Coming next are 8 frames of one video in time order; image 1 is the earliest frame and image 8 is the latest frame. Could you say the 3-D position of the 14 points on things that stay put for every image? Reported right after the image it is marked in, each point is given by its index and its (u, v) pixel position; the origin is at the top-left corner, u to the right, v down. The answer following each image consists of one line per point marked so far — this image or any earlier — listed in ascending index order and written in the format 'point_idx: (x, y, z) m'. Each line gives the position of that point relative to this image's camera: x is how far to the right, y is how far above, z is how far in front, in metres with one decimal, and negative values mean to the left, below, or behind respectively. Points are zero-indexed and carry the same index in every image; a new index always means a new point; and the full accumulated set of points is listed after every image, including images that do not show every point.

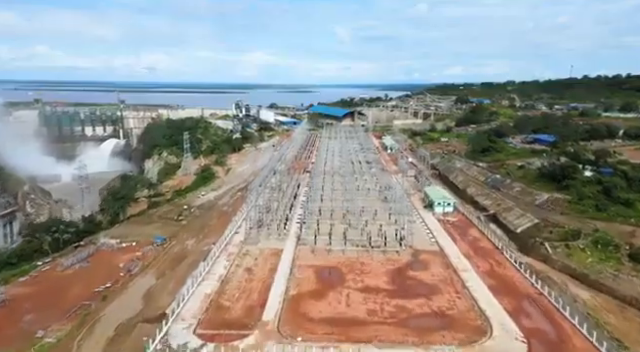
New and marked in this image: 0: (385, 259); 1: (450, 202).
0: (+1.8, -2.3, +14.0) m
1: (+4.9, -1.0, +19.0) m
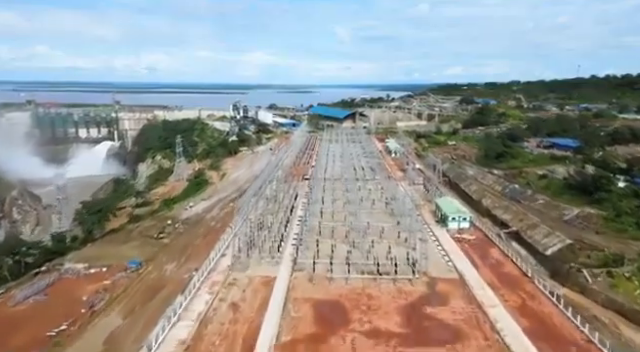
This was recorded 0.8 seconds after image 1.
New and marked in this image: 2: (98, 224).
0: (+1.8, -2.7, +11.9) m
1: (+4.9, -1.4, +16.9) m
2: (-8.3, -1.8, +18.6) m
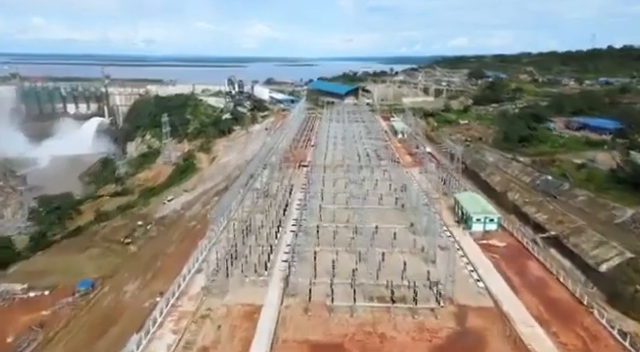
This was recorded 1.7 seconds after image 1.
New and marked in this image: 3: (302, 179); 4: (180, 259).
0: (+1.8, -2.8, +9.1) m
1: (+4.9, -1.2, +14.1) m
2: (-8.3, -1.5, +15.9) m
3: (-0.7, -0.1, +19.6) m
4: (-3.5, -2.0, +12.5) m
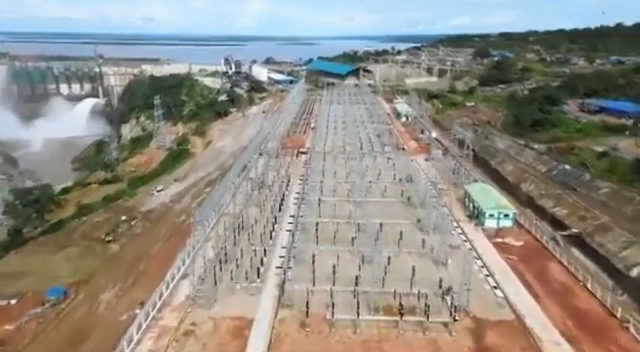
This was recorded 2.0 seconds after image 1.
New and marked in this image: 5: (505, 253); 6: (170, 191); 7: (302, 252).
0: (+1.7, -2.8, +8.0) m
1: (+4.8, -0.9, +12.9) m
2: (-8.3, -1.3, +14.7) m
3: (-0.7, +0.3, +18.4) m
4: (-3.5, -1.9, +11.3) m
5: (+4.3, -1.8, +11.5) m
6: (-5.0, -0.5, +16.7) m
7: (-0.4, -1.7, +11.2) m
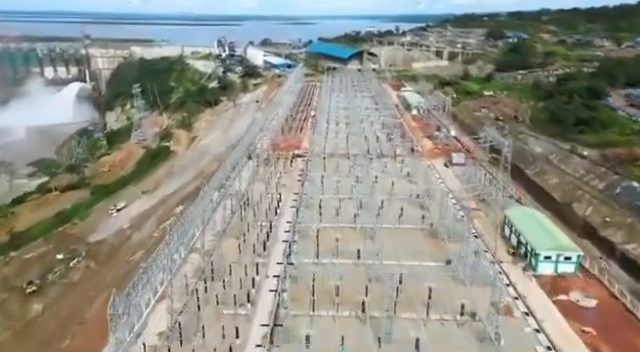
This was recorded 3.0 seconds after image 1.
0: (+1.7, -3.5, +4.8) m
1: (+4.8, -1.5, +9.6) m
2: (-8.4, -1.7, +11.4) m
3: (-0.8, -0.1, +15.0) m
4: (-3.5, -2.5, +8.0) m
5: (+4.2, -2.4, +8.3) m
6: (-5.0, -0.9, +13.4) m
7: (-0.4, -2.3, +7.9) m
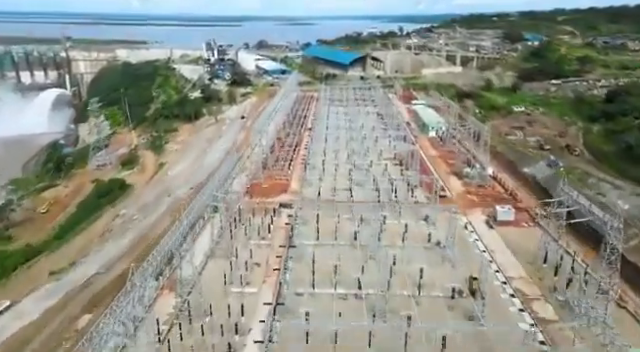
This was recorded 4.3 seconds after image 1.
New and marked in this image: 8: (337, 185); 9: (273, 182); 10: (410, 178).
0: (+1.5, -5.0, -0.1) m
1: (+4.6, -3.0, +4.7) m
2: (-8.5, -3.3, +6.5) m
3: (-1.0, -1.6, +10.1) m
4: (-3.7, -4.0, +3.2) m
5: (+4.0, -3.9, +3.4) m
6: (-5.2, -2.4, +8.5) m
7: (-0.6, -3.9, +3.0) m
8: (+0.4, -0.1, +14.6) m
9: (-1.5, -0.1, +15.1) m
10: (+2.8, +0.1, +15.2) m
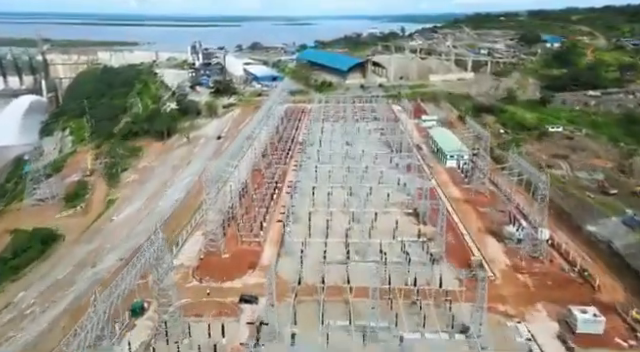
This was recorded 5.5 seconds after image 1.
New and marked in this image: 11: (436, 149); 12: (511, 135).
0: (+1.2, -6.4, -4.5) m
1: (+4.3, -4.4, +0.2) m
2: (-8.9, -4.7, +2.1) m
3: (-1.3, -3.0, +5.7) m
4: (-4.1, -5.4, -1.3) m
5: (+3.7, -5.3, -1.1) m
6: (-5.5, -3.8, +4.1) m
7: (-1.0, -5.2, -1.4) m
8: (+0.1, -1.4, +10.1) m
9: (-1.8, -1.5, +10.6) m
10: (+2.5, -1.2, +10.7) m
11: (+4.2, +1.1, +18.1) m
12: (+7.3, +1.6, +19.2) m
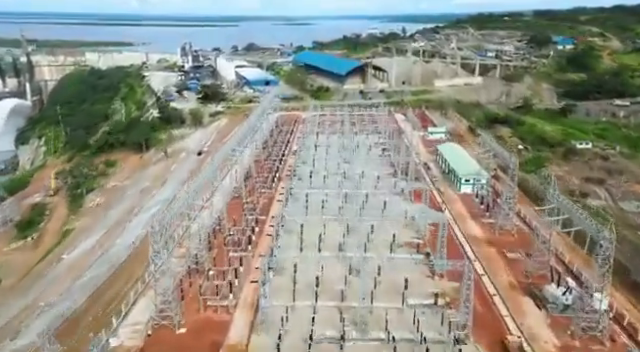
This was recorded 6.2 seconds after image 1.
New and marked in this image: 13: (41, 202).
0: (+1.0, -7.2, -7.1) m
1: (+4.1, -5.2, -2.3) m
2: (-9.1, -5.4, -0.5) m
3: (-1.5, -3.8, +3.2) m
4: (-4.3, -6.2, -3.8) m
5: (+3.5, -6.1, -3.6) m
6: (-5.7, -4.6, +1.5) m
7: (-1.2, -6.0, -4.0) m
8: (-0.2, -2.2, +7.6) m
9: (-2.1, -2.3, +8.1) m
10: (+2.3, -2.0, +8.2) m
11: (+3.9, +0.3, +15.5) m
12: (+7.0, +0.8, +16.6) m
13: (-10.1, -0.9, +17.9) m
